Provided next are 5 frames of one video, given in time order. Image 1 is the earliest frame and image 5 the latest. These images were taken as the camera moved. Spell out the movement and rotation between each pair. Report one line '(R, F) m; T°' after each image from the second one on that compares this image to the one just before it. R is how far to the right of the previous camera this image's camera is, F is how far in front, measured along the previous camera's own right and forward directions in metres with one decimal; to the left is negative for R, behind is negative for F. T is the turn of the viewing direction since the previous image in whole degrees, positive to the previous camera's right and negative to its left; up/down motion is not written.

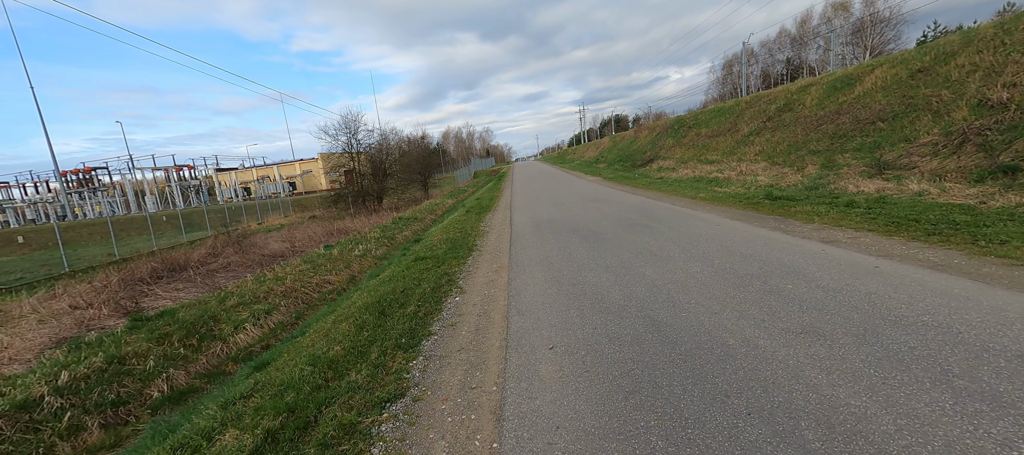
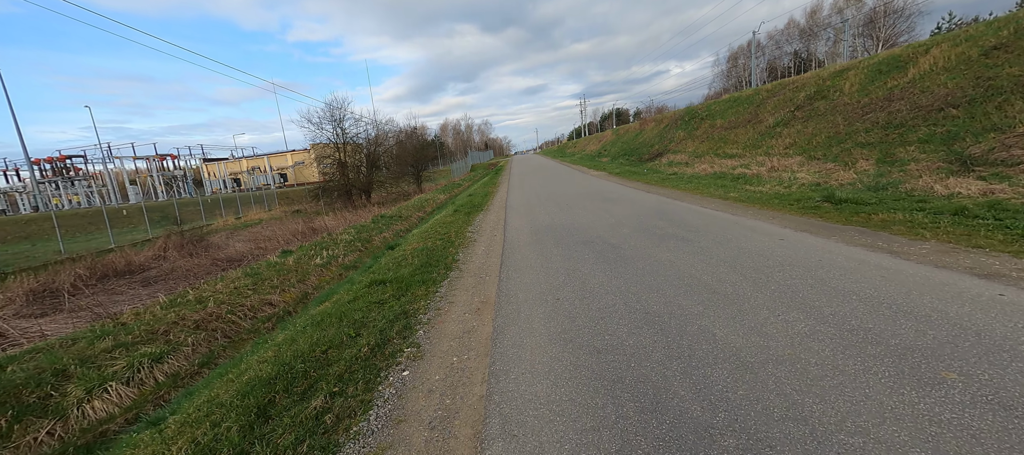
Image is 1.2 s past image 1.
(+0.1, +2.1) m; 0°
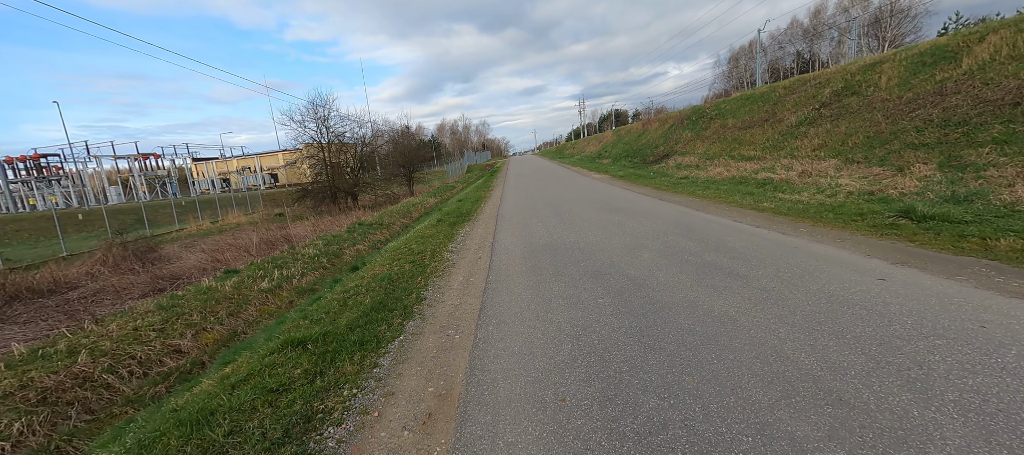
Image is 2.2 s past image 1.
(+0.2, +1.8) m; 0°
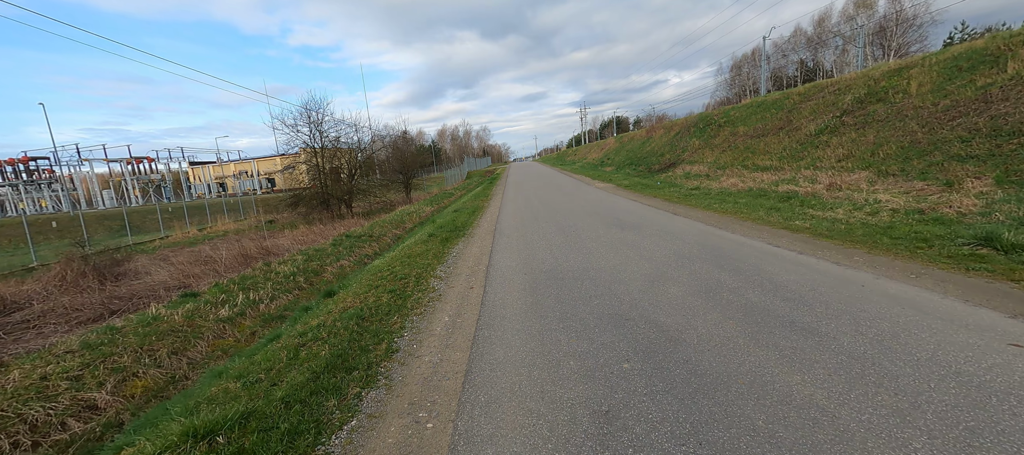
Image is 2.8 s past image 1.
(0.0, +1.1) m; 0°
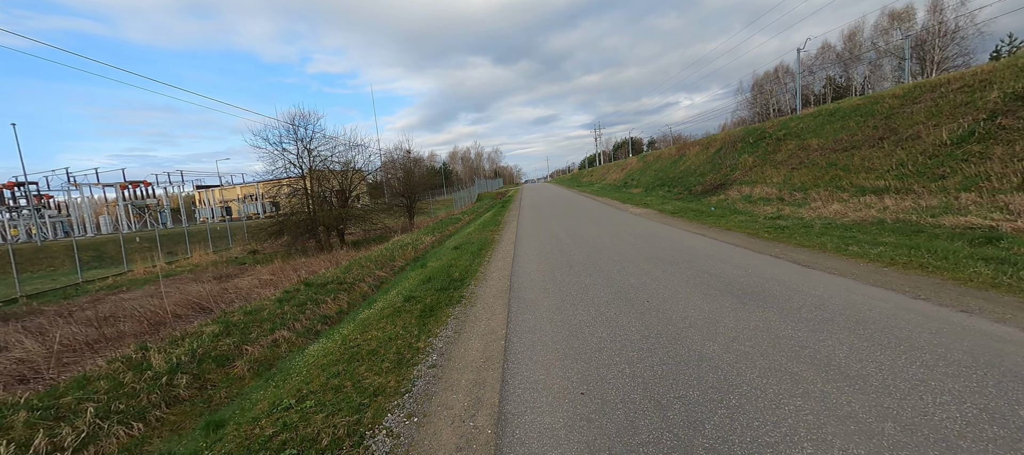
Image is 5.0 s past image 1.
(-0.2, +3.9) m; -2°
